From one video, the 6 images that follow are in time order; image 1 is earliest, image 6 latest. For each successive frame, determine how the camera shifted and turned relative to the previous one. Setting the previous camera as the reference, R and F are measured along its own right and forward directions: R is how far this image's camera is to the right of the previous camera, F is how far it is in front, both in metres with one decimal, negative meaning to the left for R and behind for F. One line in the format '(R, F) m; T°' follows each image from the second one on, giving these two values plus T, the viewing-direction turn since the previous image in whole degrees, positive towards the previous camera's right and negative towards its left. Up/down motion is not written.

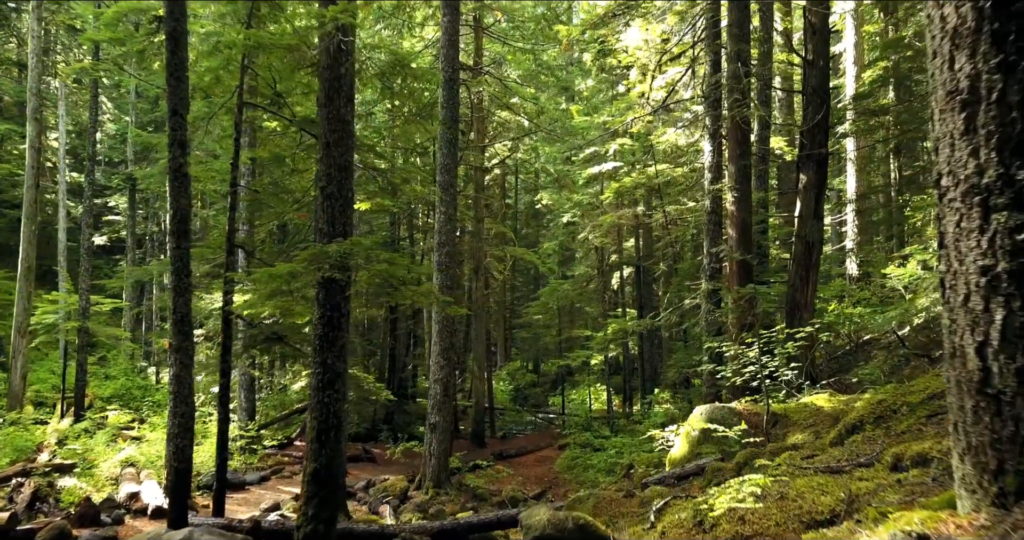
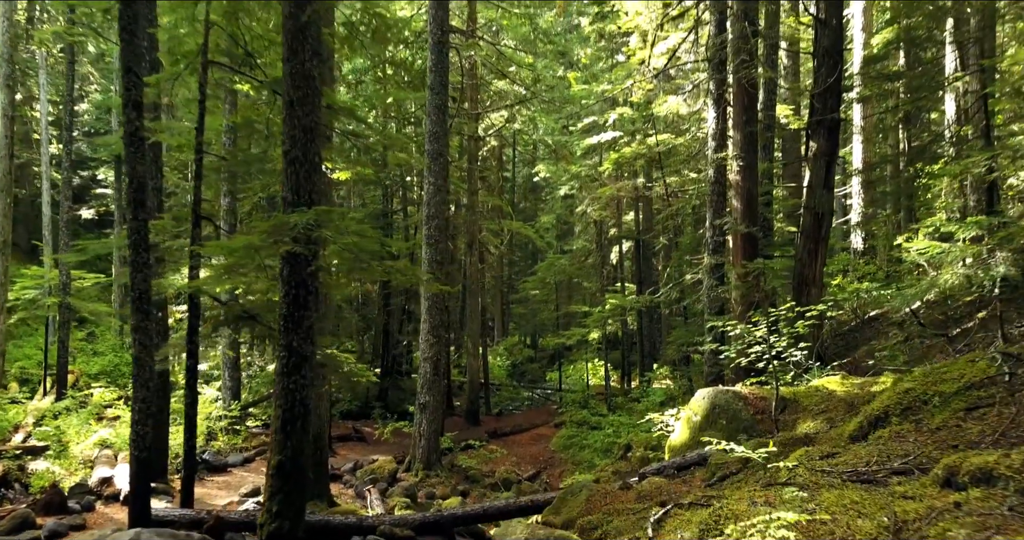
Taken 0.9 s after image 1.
(+0.1, +0.5) m; 0°
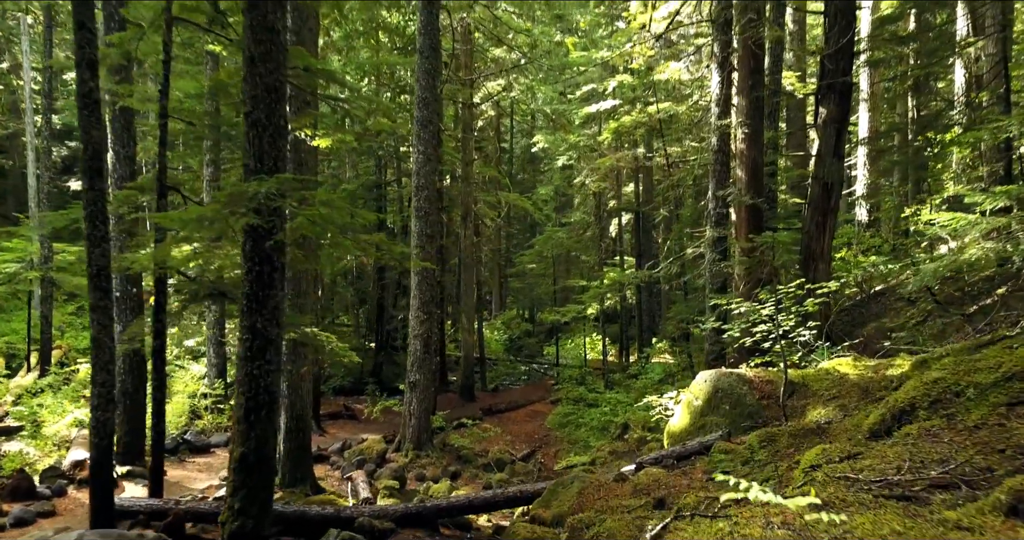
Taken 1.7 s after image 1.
(+0.1, +0.5) m; 0°
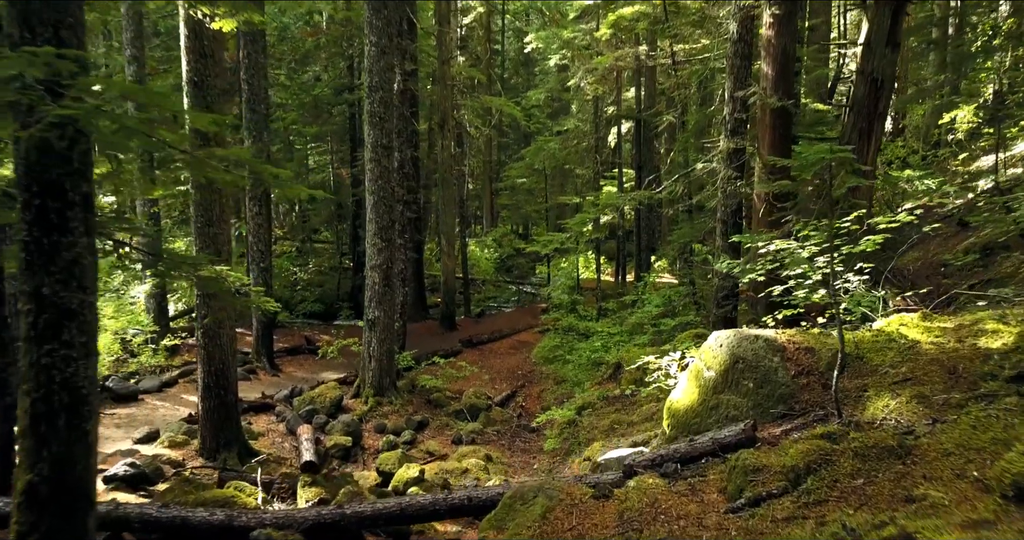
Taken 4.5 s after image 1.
(+0.3, +1.7) m; 0°
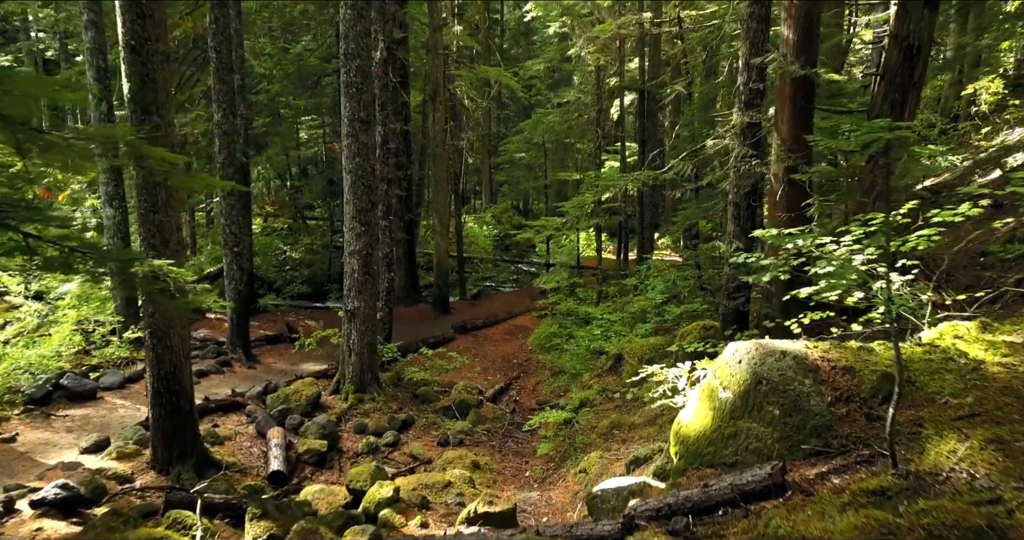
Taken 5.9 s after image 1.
(+0.1, +0.8) m; 0°
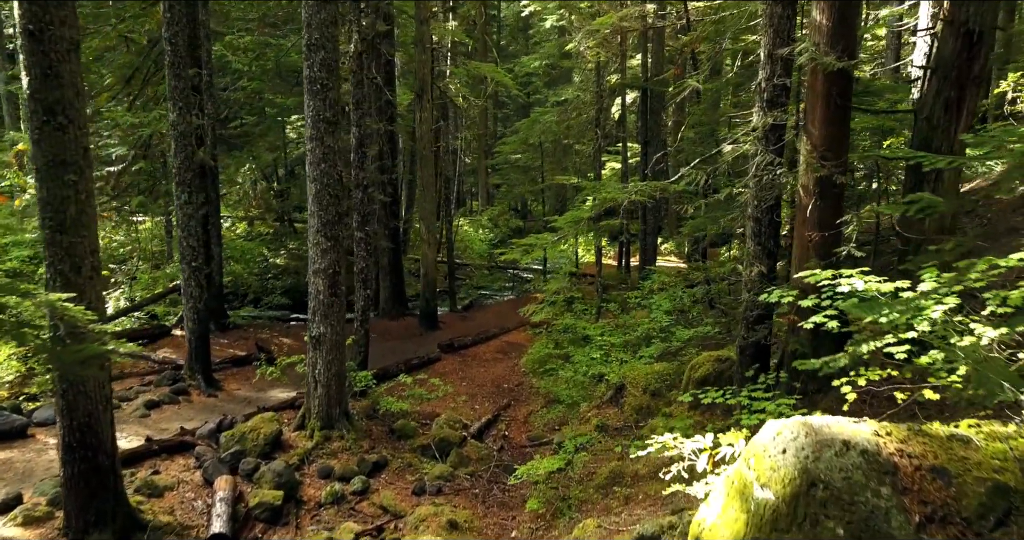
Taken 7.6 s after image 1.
(+0.1, +1.0) m; 0°
